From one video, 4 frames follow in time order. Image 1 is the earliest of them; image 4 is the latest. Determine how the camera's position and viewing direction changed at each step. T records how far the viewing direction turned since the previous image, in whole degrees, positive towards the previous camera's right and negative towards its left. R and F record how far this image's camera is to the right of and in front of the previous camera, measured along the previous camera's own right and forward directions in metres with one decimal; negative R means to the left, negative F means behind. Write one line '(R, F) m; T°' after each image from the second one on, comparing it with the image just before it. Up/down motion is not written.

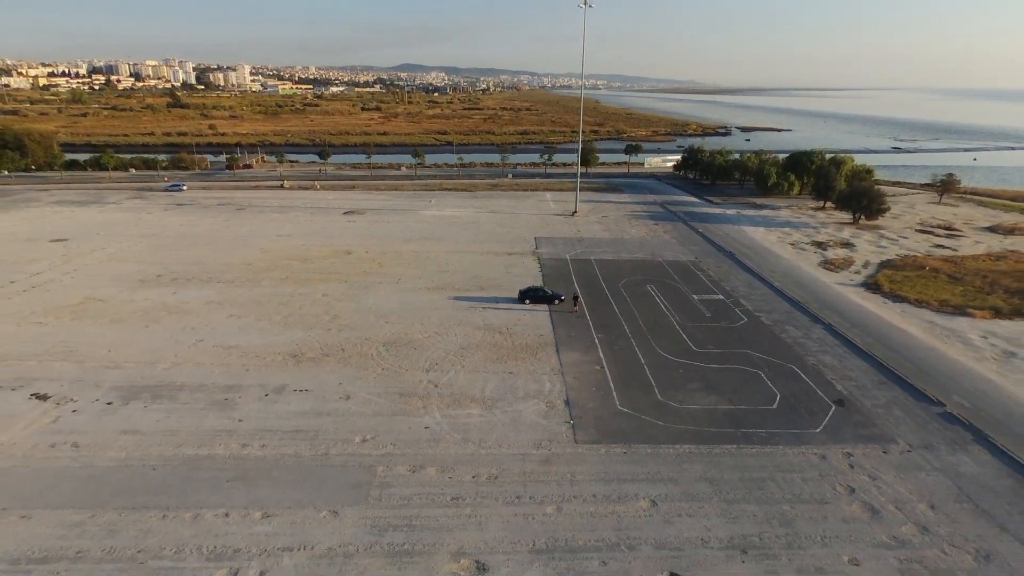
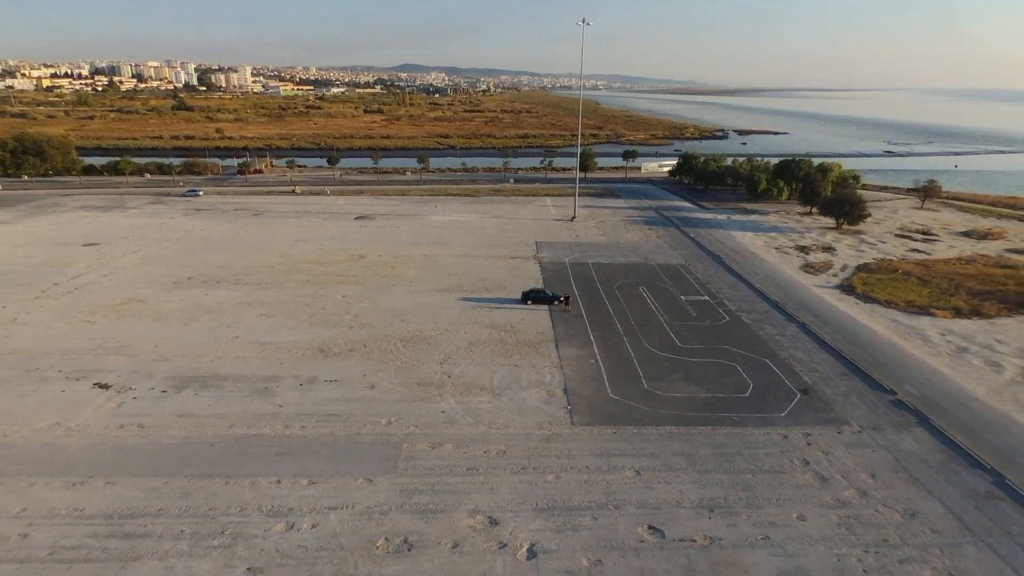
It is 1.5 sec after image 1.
(-0.2, -2.1) m; 0°
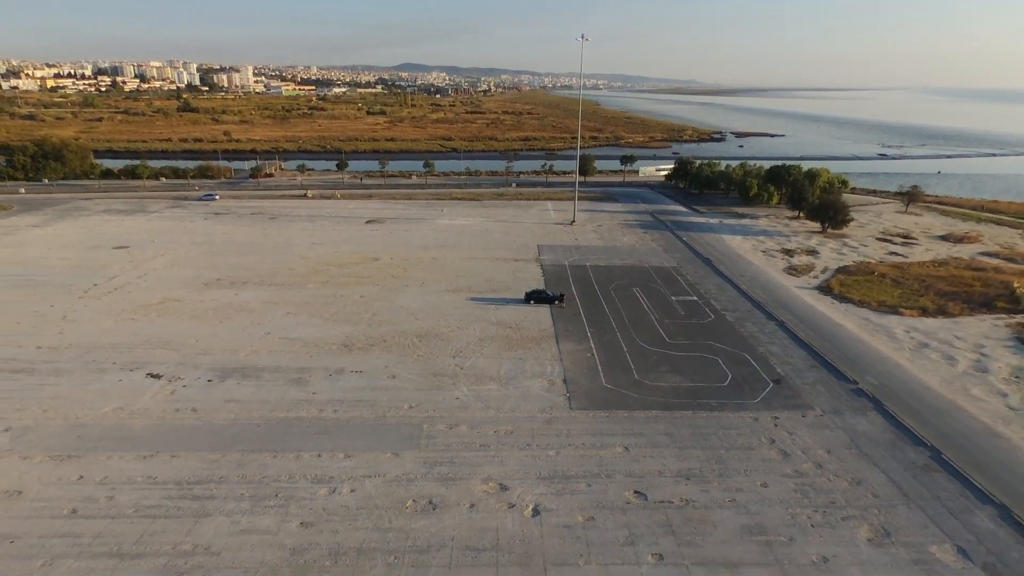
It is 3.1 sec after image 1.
(-0.2, -2.2) m; 0°
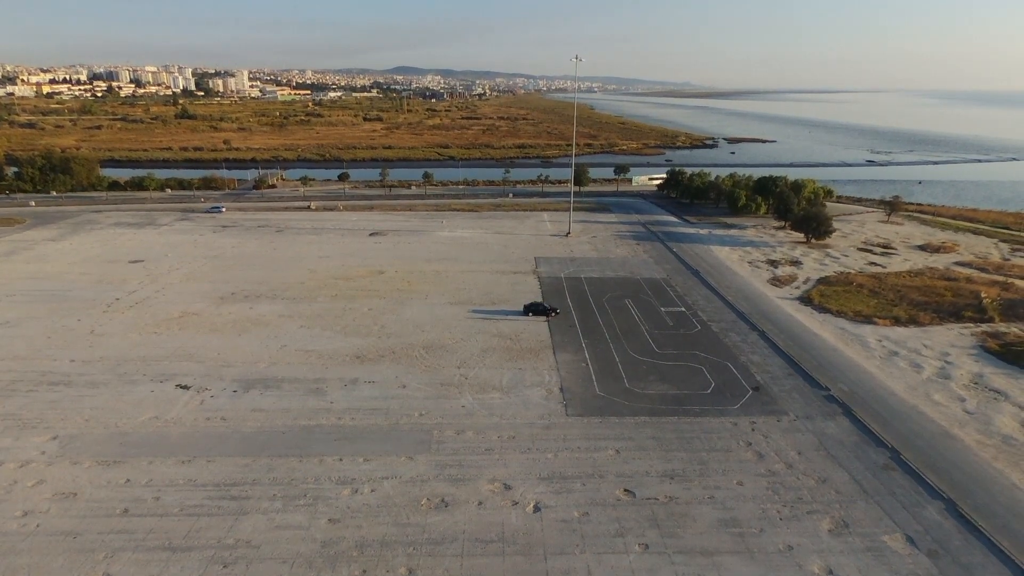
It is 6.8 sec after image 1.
(-0.2, -1.8) m; 0°
